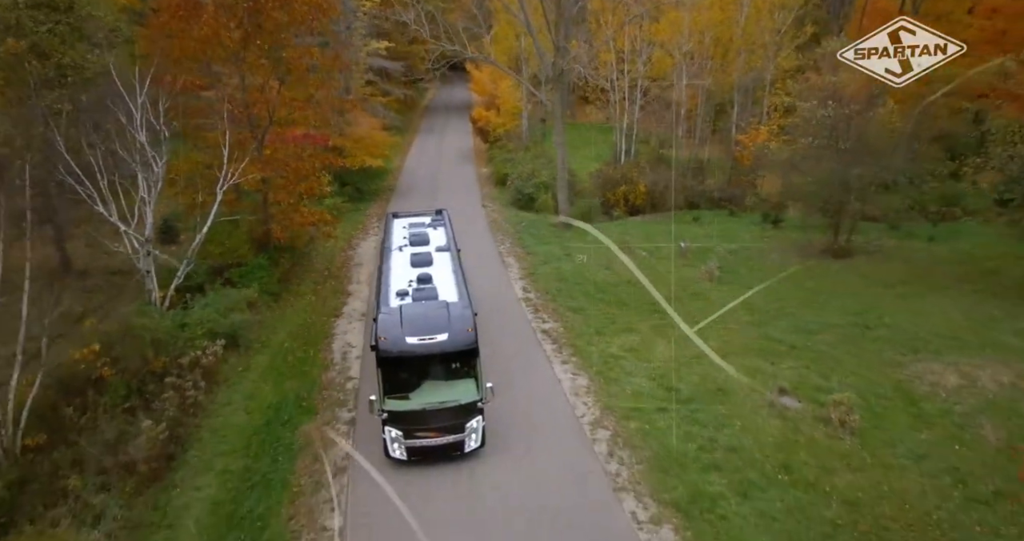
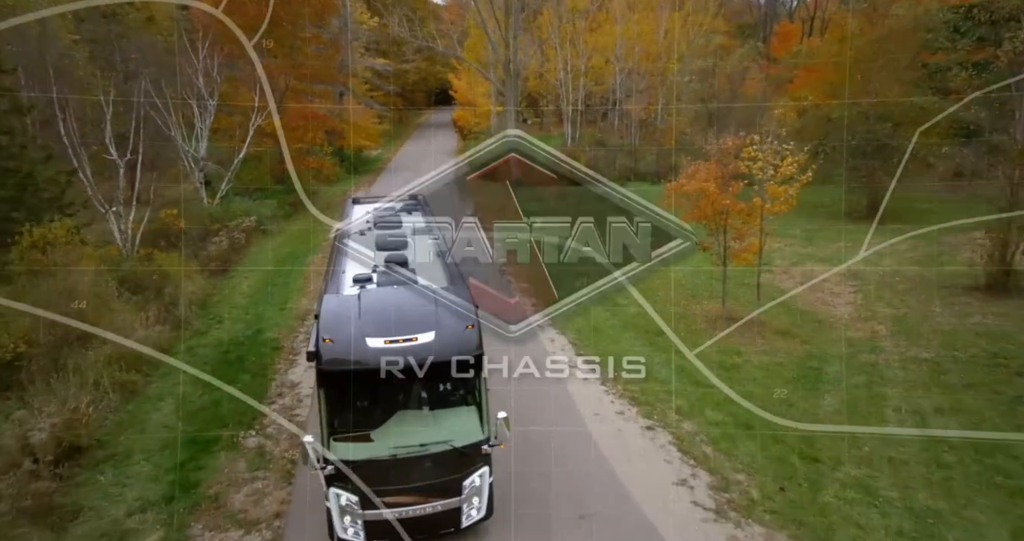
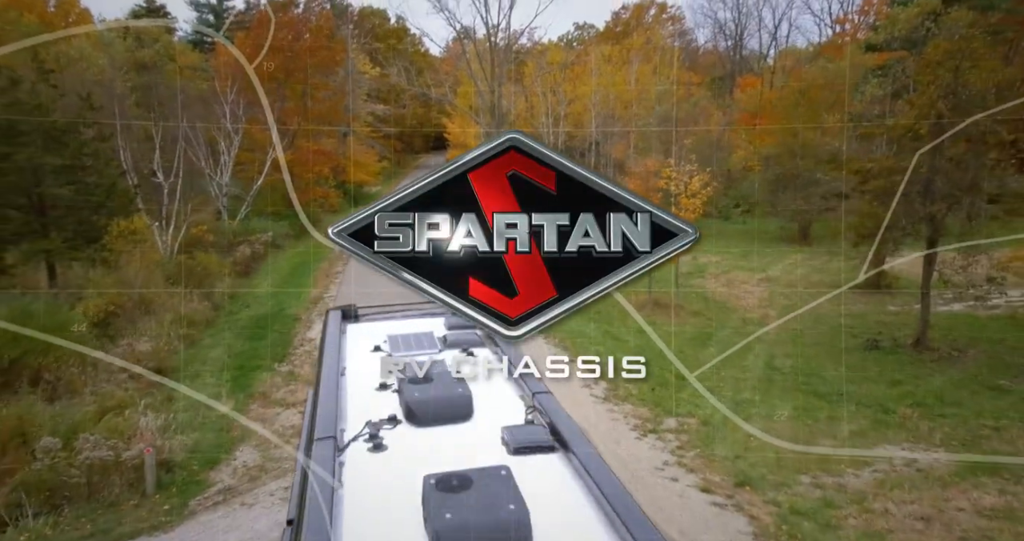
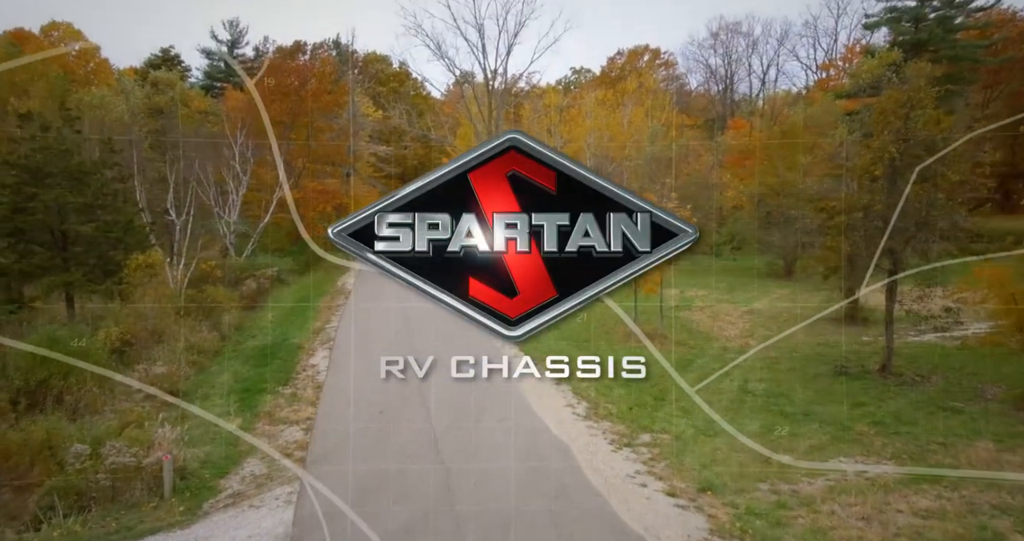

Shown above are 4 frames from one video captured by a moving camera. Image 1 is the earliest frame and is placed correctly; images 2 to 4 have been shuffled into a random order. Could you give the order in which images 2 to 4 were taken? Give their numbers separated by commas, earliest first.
2, 3, 4
